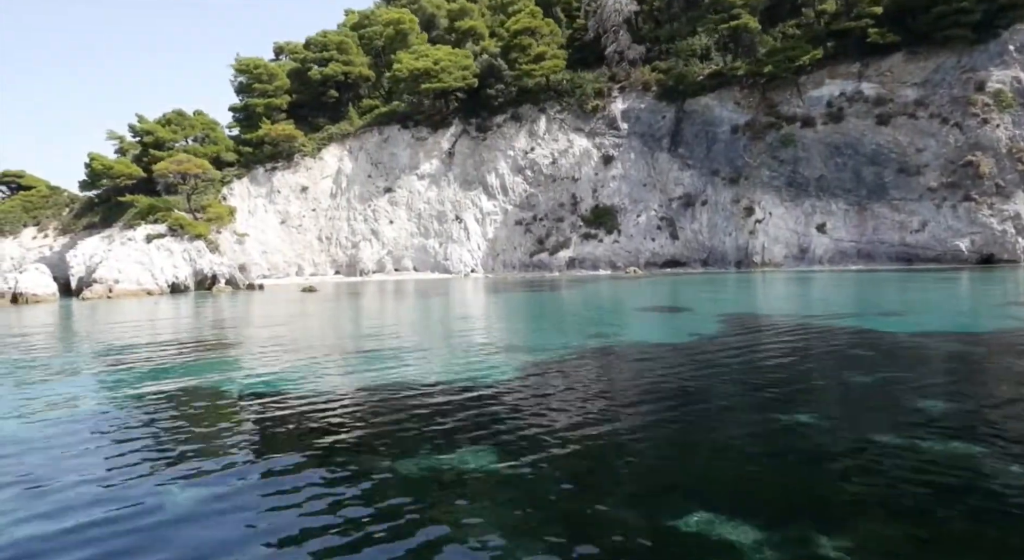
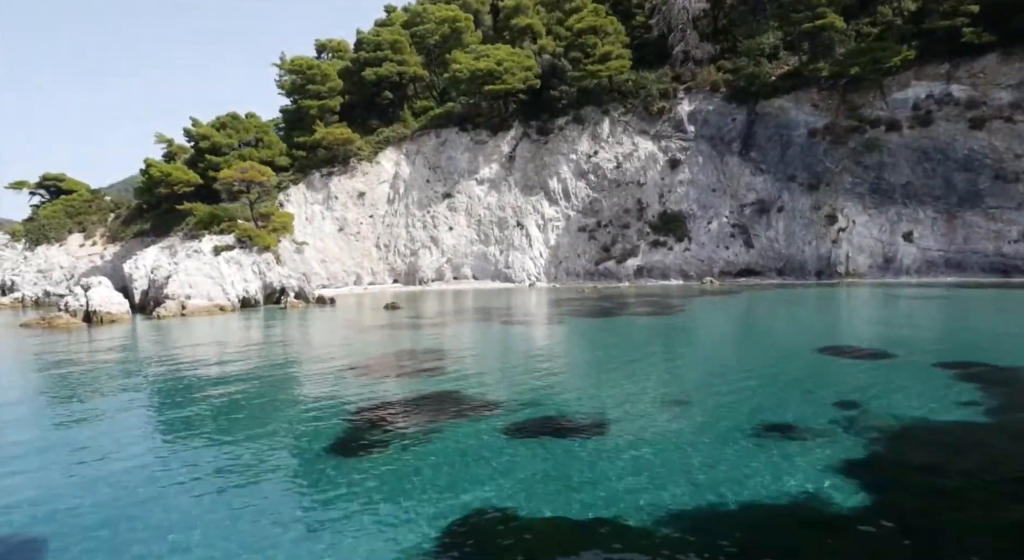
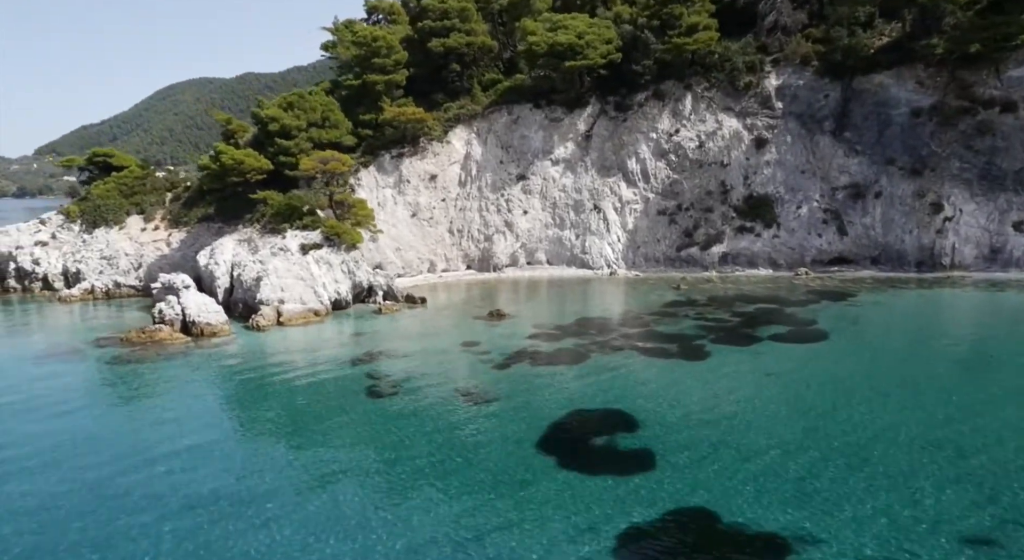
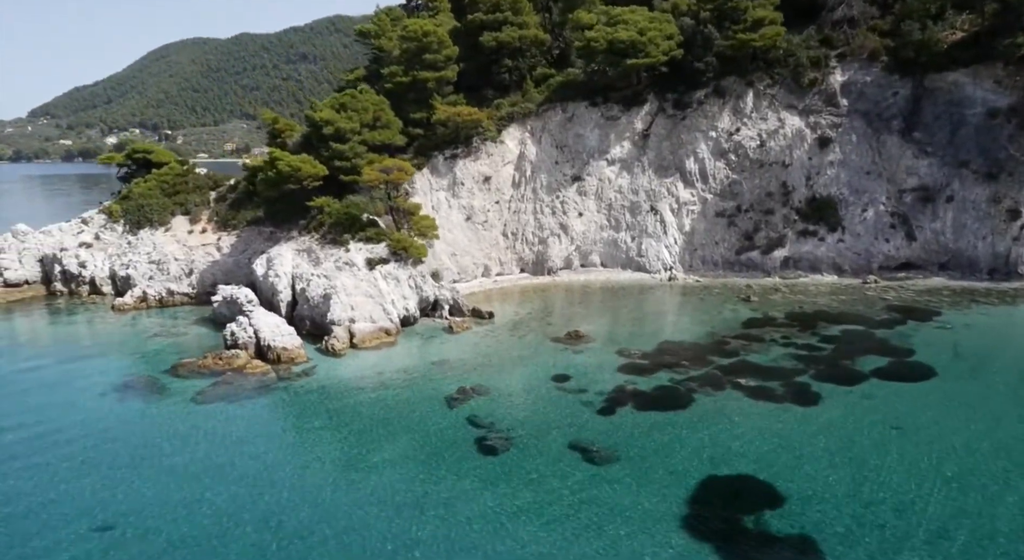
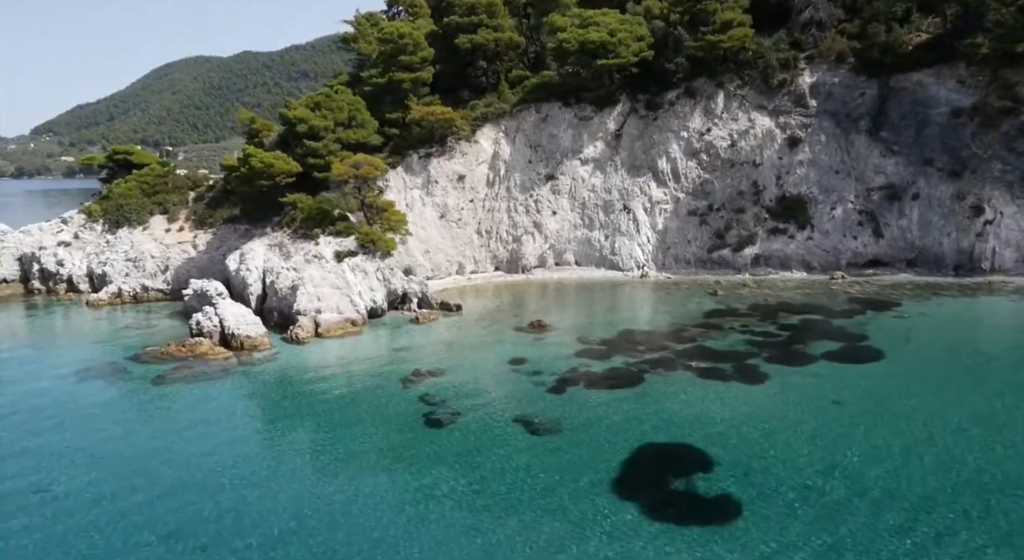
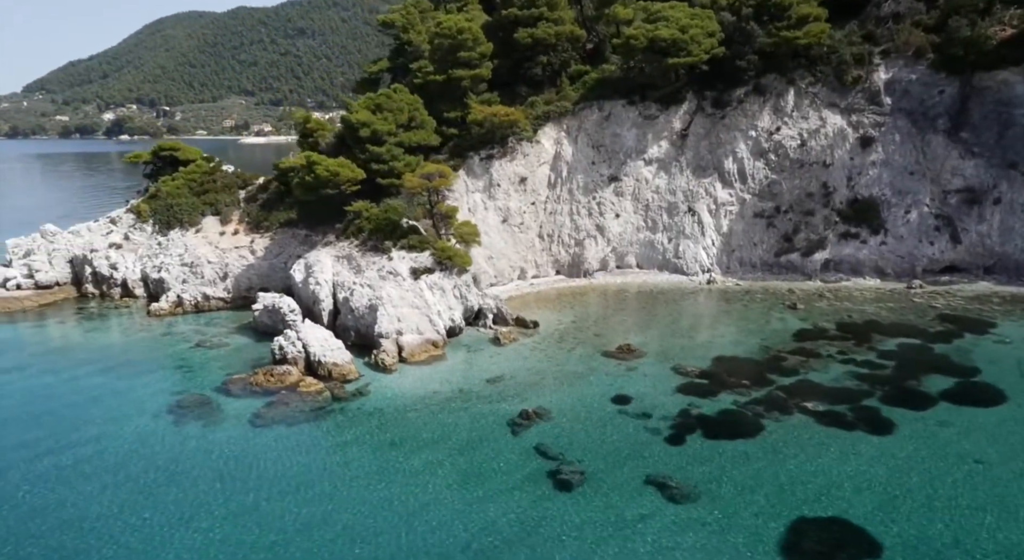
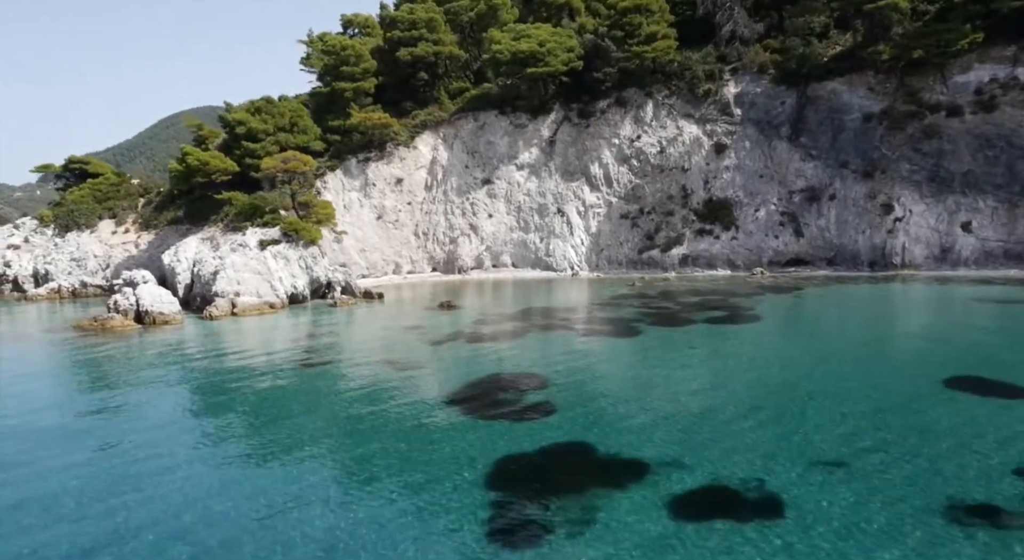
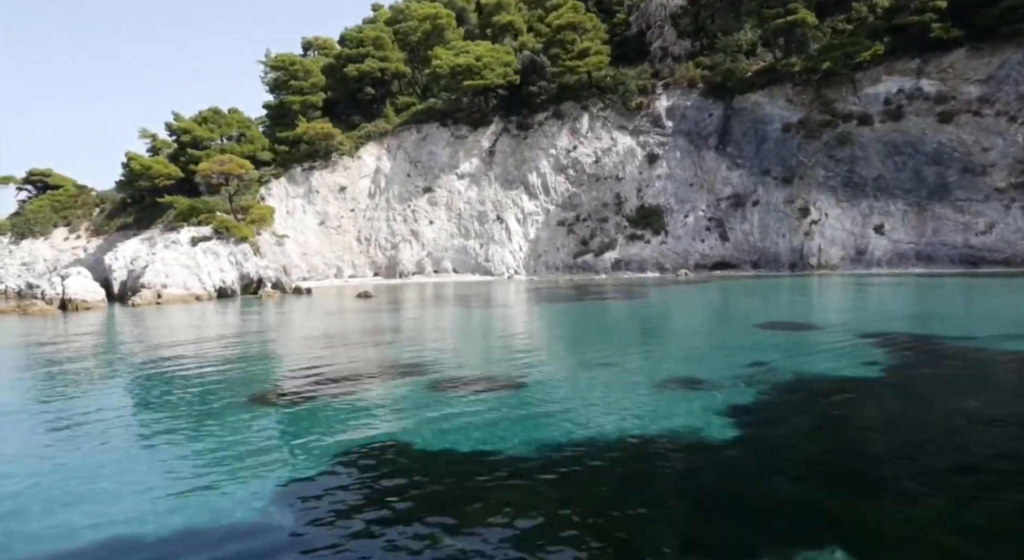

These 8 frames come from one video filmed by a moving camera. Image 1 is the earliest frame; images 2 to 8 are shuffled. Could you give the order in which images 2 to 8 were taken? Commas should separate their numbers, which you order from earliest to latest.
8, 2, 7, 3, 5, 4, 6
